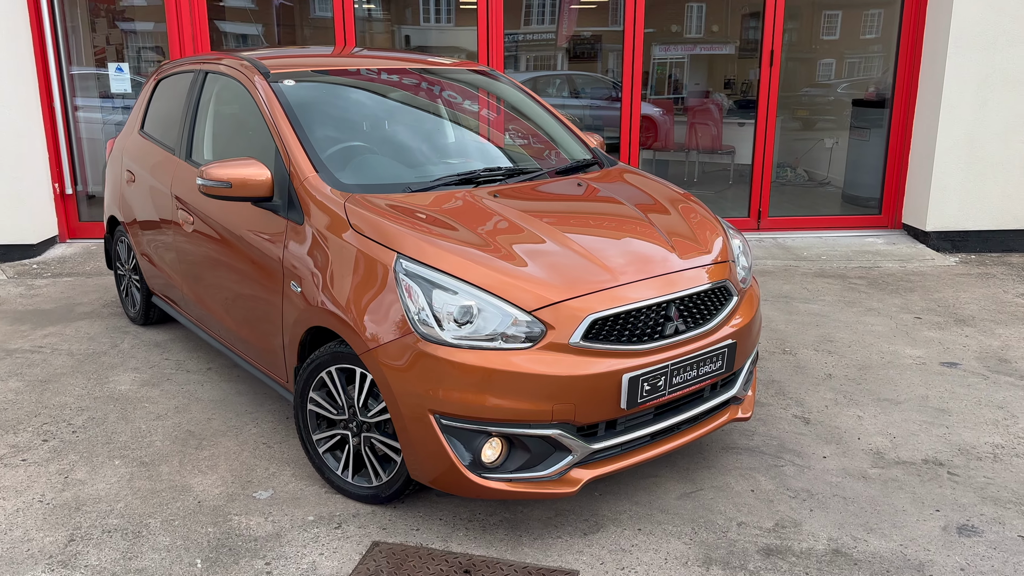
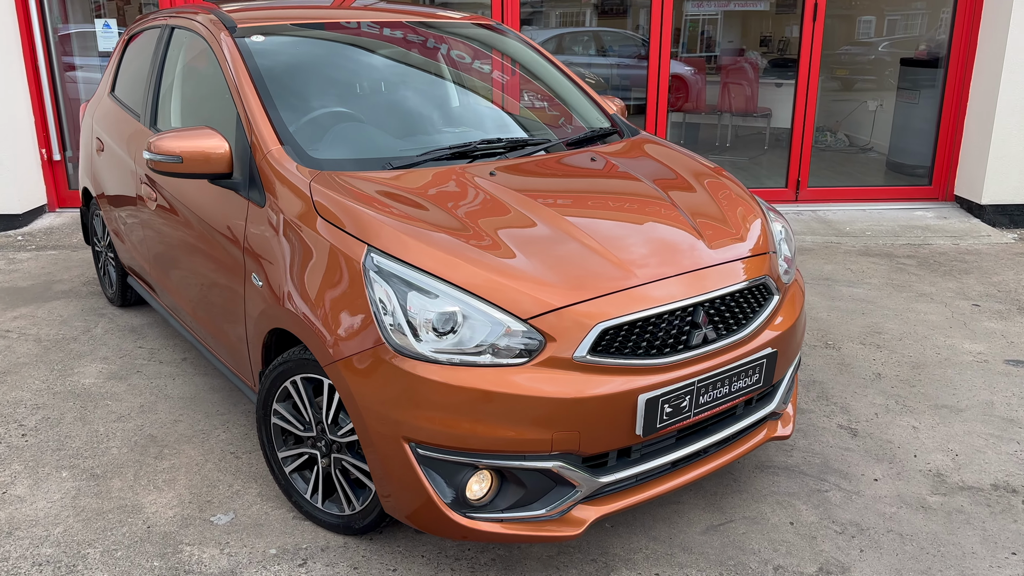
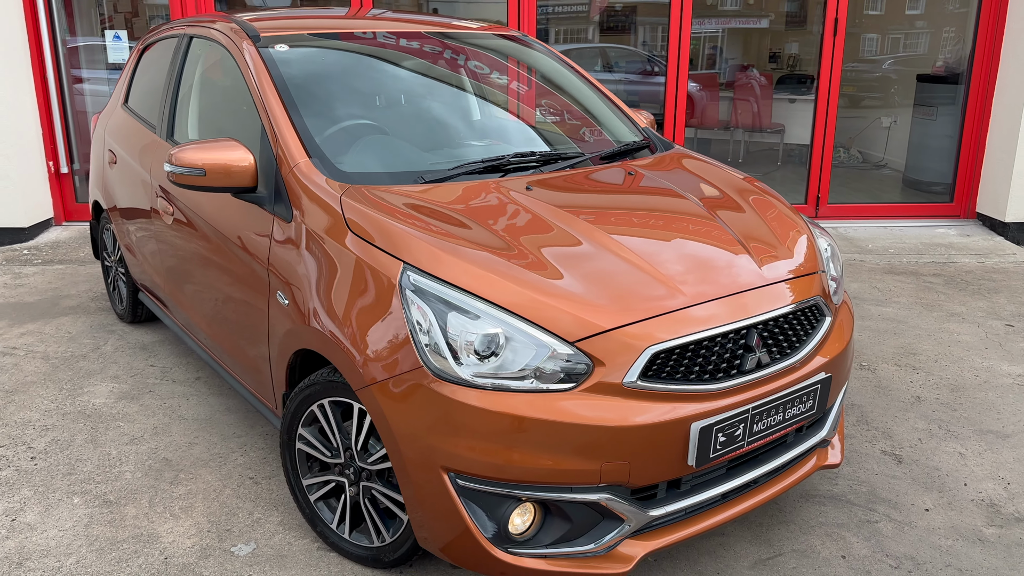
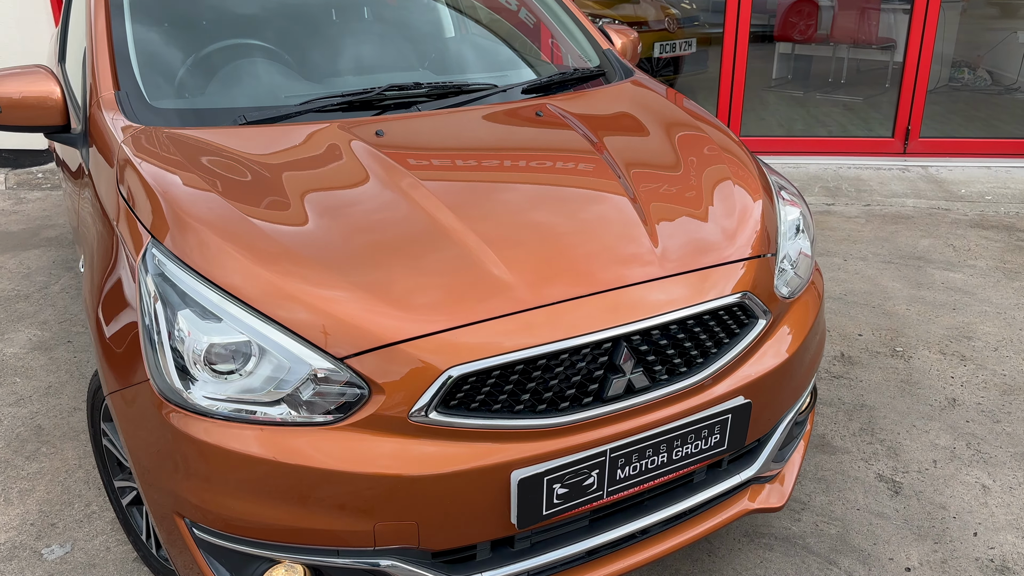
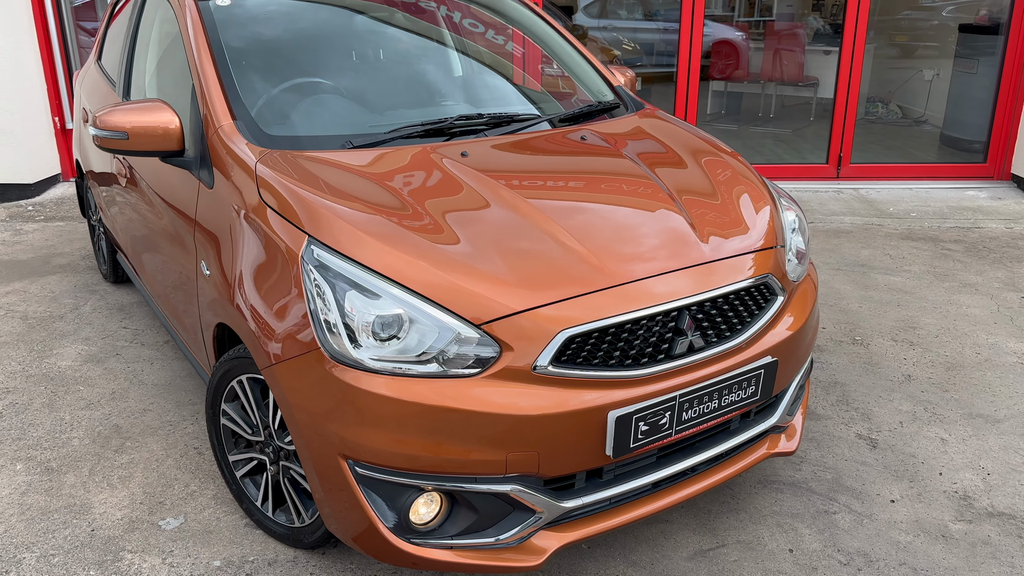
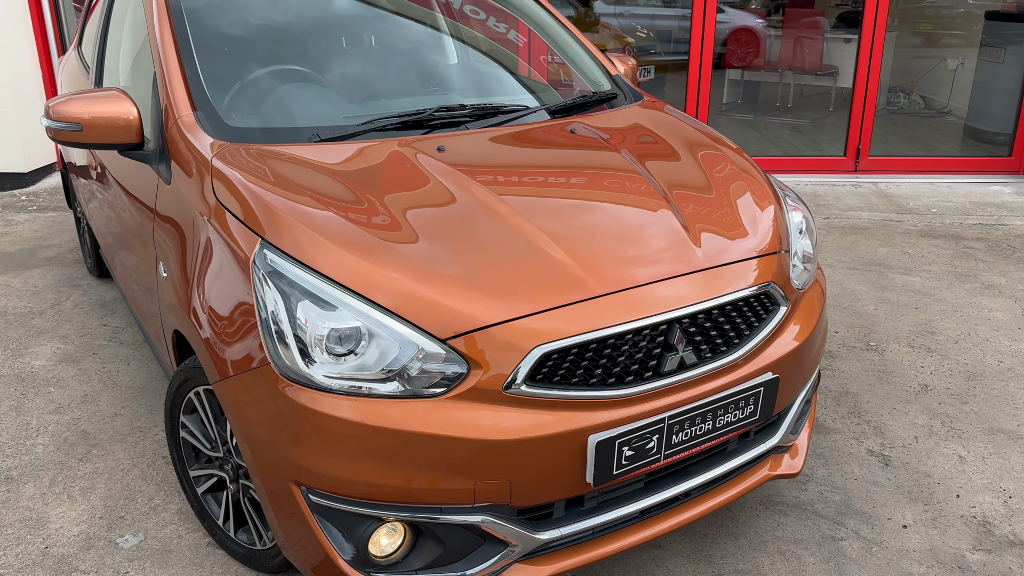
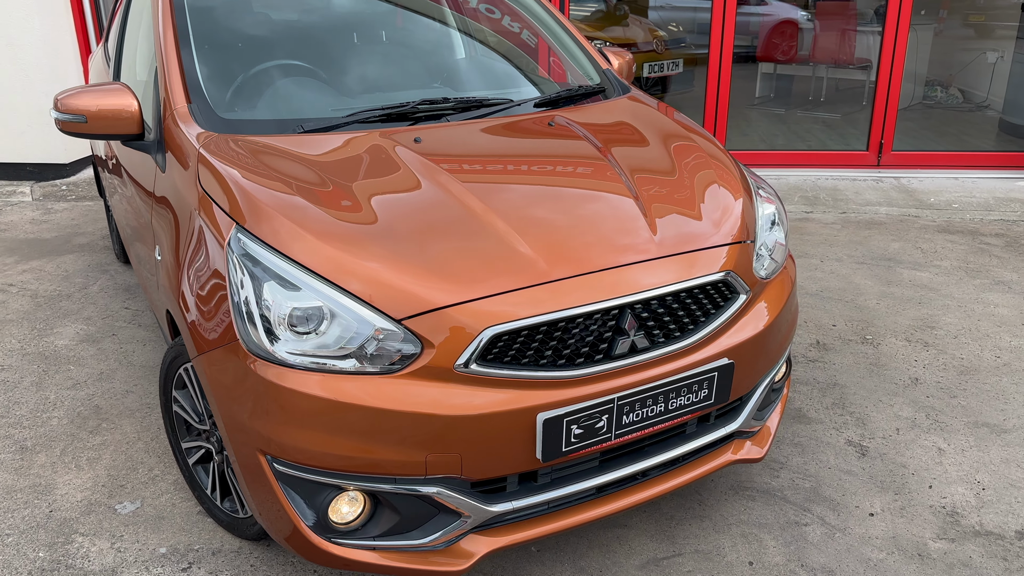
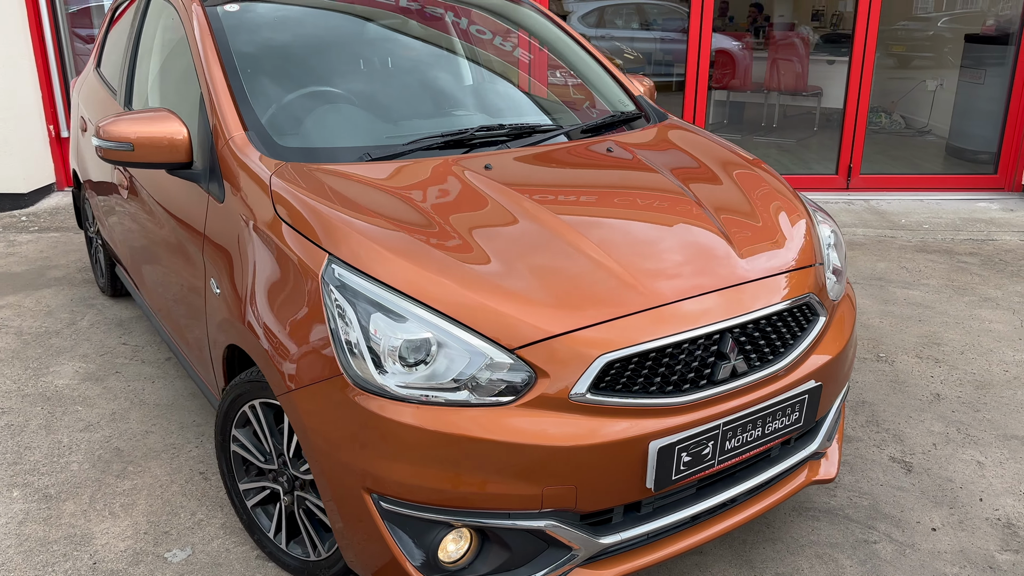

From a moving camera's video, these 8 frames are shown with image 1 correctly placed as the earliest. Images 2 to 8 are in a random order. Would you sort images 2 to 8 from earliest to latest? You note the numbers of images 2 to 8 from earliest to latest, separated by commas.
2, 5, 7, 4, 6, 8, 3
